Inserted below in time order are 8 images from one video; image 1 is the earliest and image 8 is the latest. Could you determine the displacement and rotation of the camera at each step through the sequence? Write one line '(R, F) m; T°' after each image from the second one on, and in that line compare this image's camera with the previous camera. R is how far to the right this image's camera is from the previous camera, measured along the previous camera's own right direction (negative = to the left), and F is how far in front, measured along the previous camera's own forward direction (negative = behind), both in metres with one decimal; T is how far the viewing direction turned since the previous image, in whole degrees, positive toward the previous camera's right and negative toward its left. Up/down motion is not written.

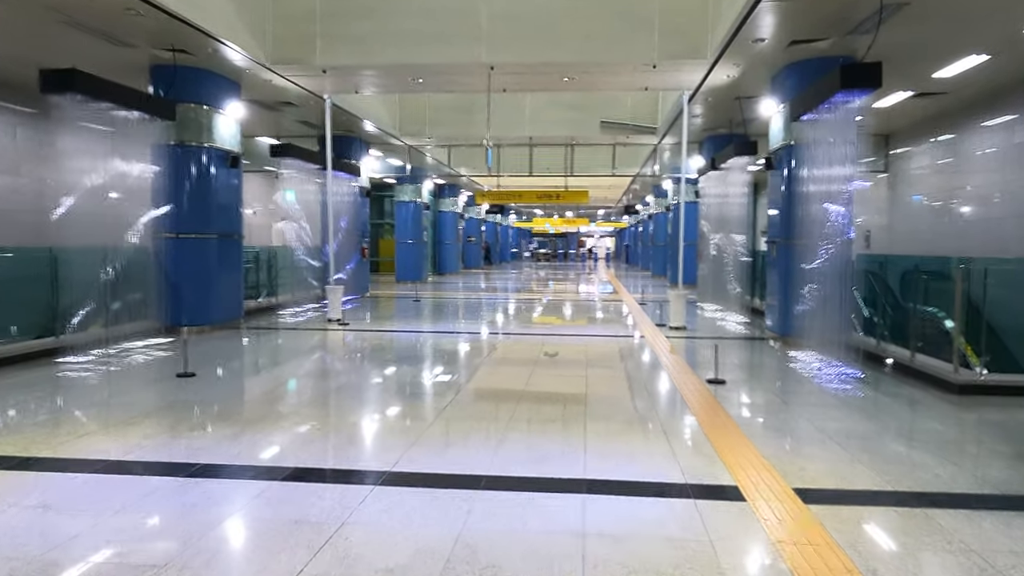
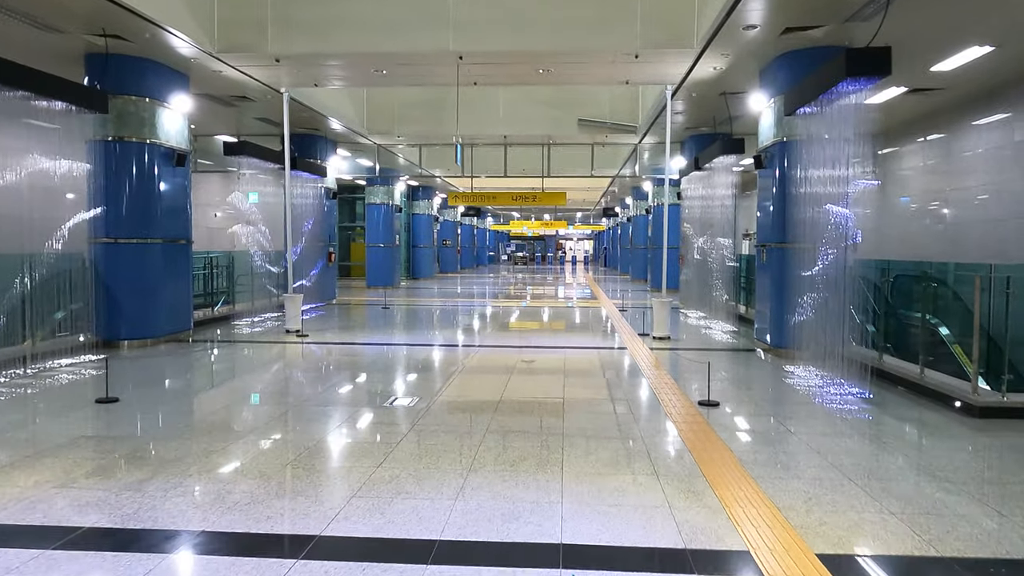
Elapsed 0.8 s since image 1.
(+0.1, +0.8) m; +2°
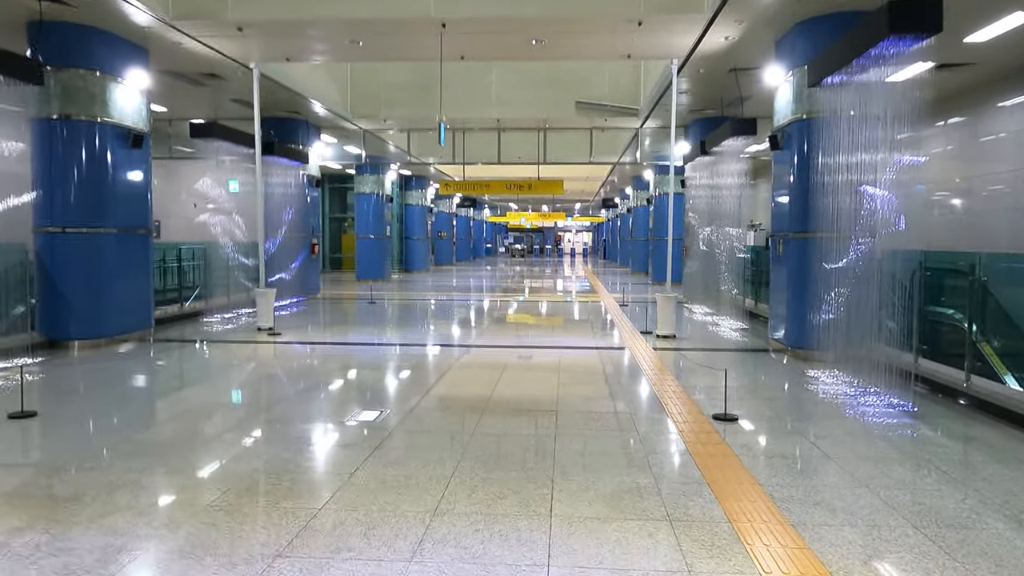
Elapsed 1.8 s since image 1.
(+0.1, +0.9) m; 0°
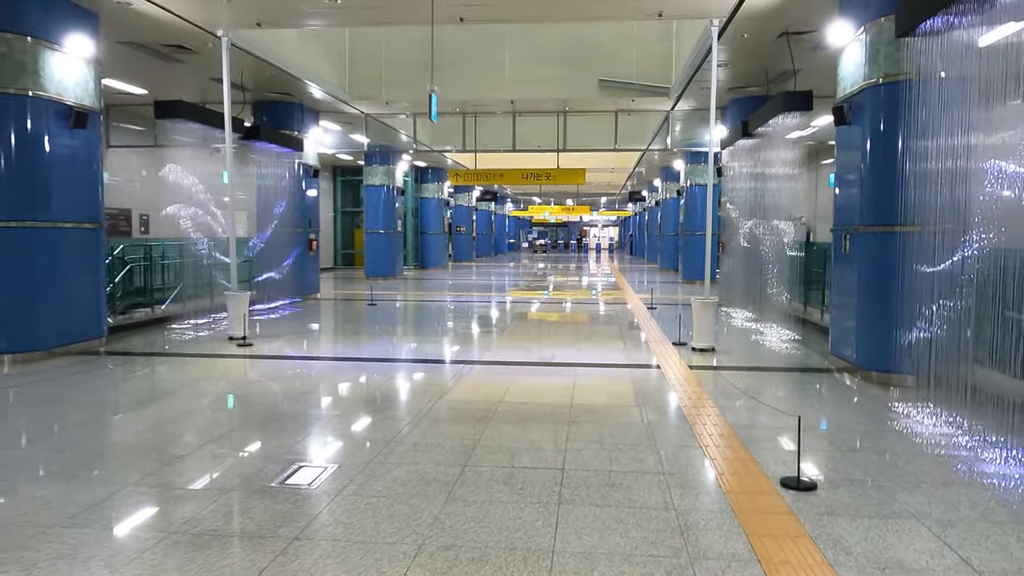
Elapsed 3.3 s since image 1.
(+0.2, +1.4) m; -2°
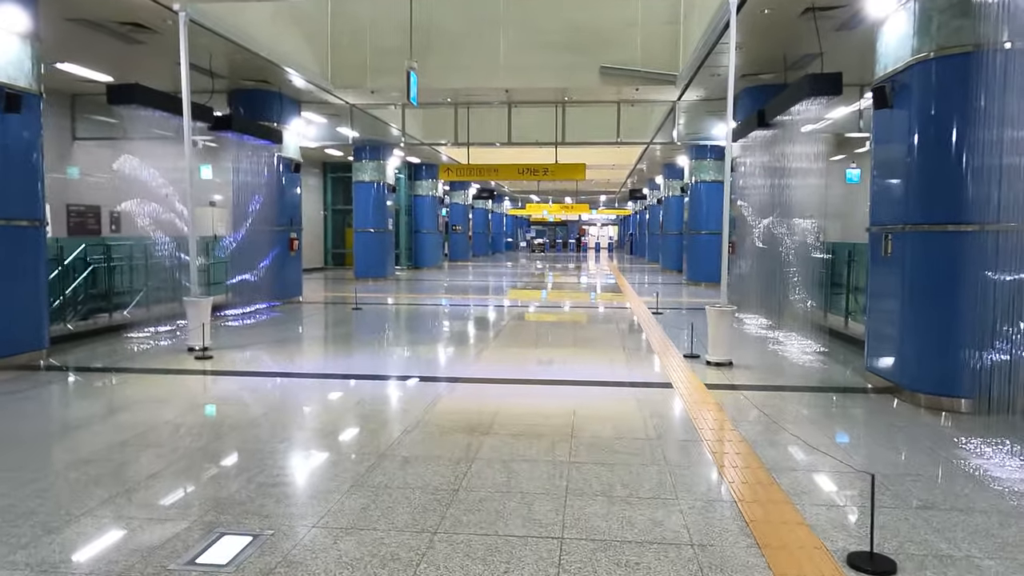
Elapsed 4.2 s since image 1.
(+0.1, +0.9) m; 0°
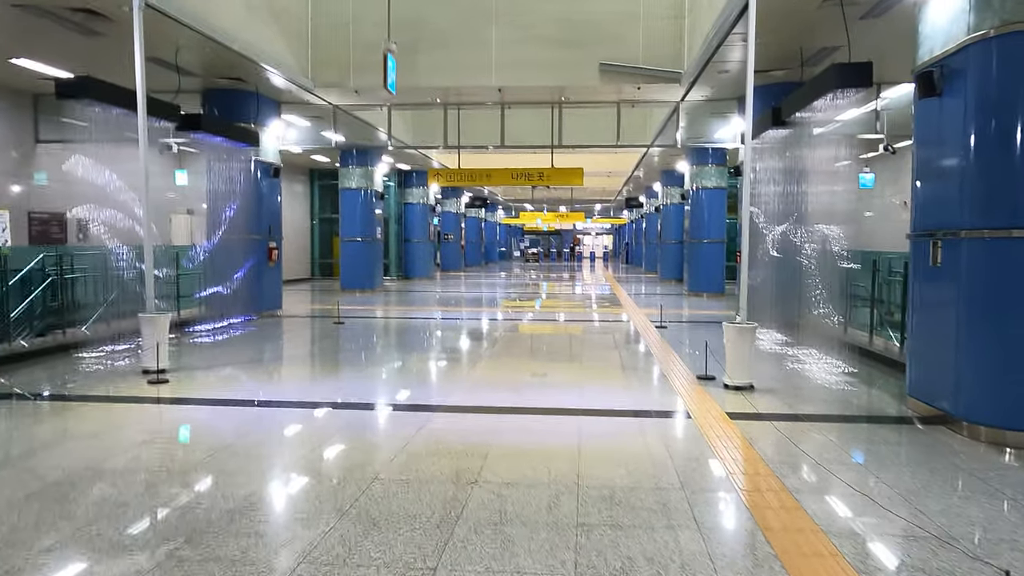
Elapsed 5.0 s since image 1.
(0.0, +0.8) m; 0°
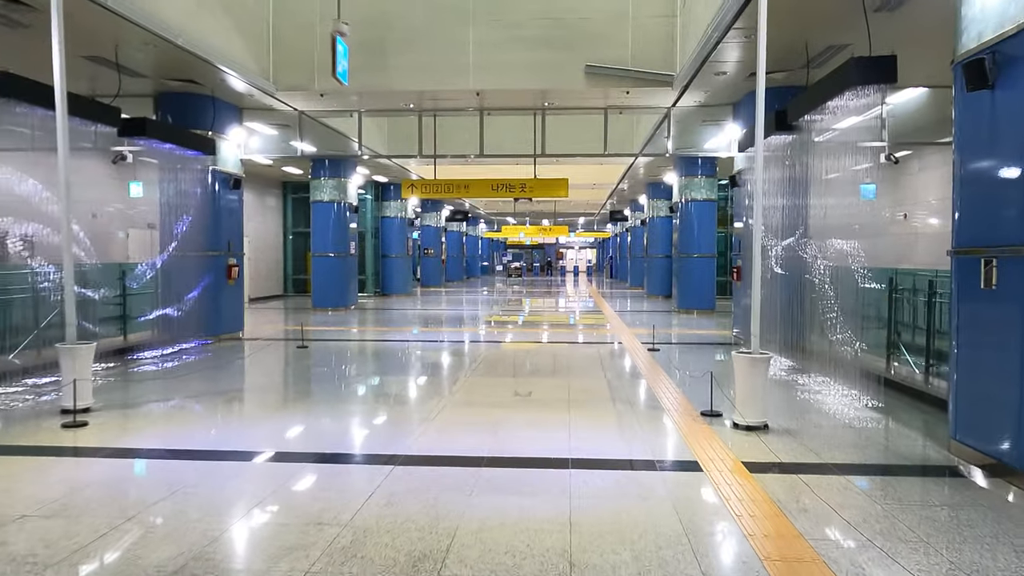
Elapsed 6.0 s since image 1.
(0.0, +0.9) m; +1°
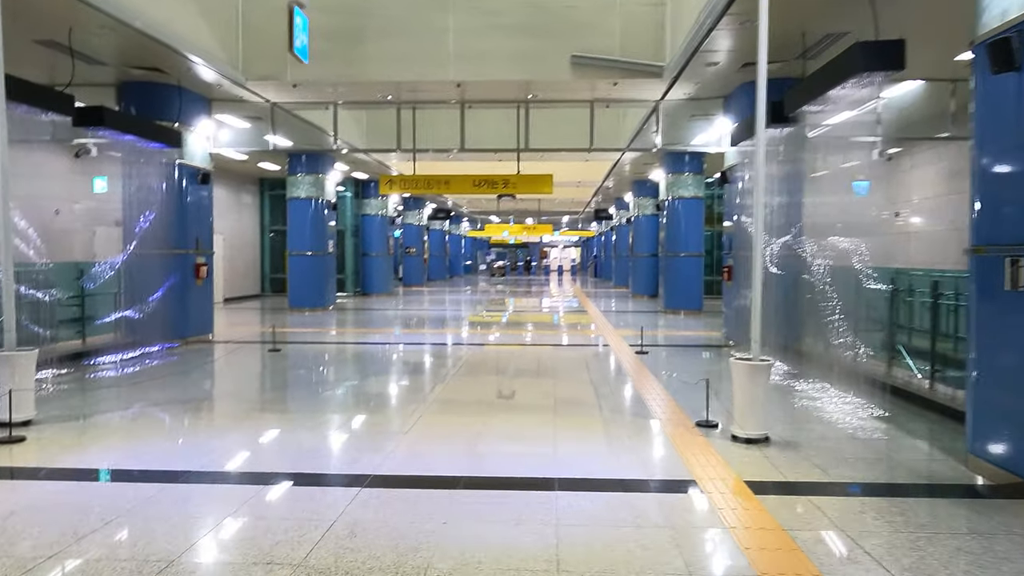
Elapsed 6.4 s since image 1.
(0.0, +0.4) m; +1°
